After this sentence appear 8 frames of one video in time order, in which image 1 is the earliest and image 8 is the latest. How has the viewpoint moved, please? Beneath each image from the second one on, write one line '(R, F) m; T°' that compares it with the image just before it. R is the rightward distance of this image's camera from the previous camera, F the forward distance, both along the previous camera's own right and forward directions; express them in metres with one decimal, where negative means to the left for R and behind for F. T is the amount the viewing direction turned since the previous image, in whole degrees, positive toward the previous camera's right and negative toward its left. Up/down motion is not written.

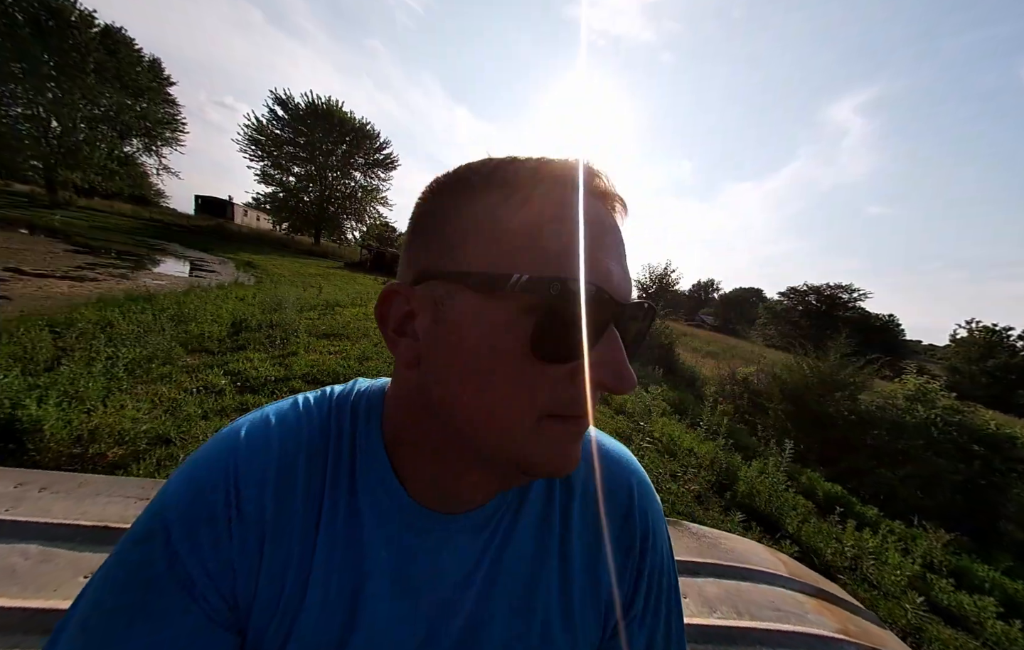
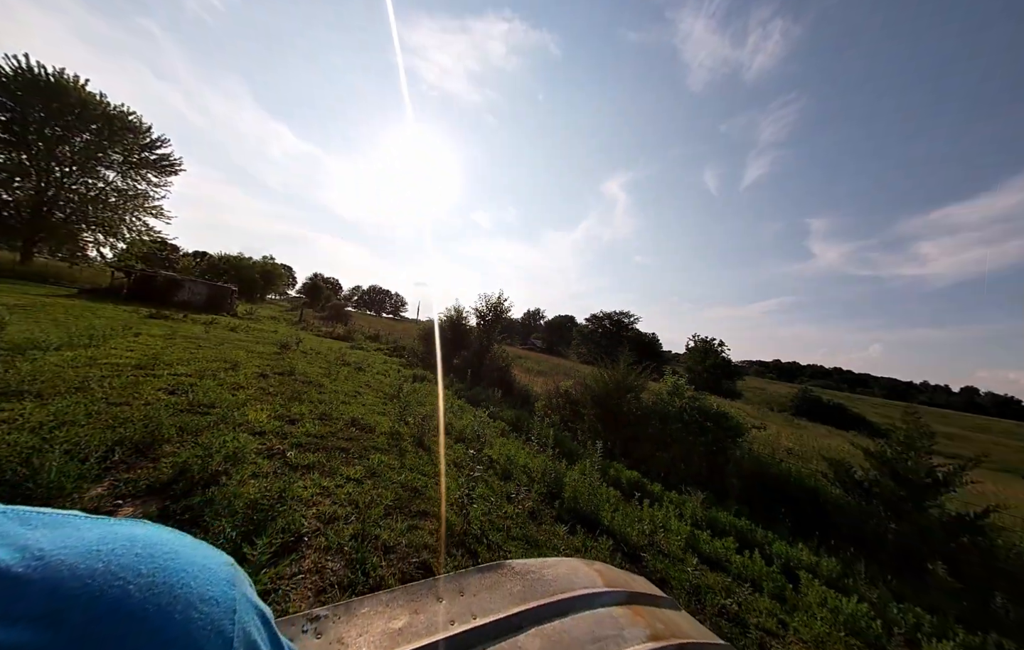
(-0.4, -0.2) m; +24°
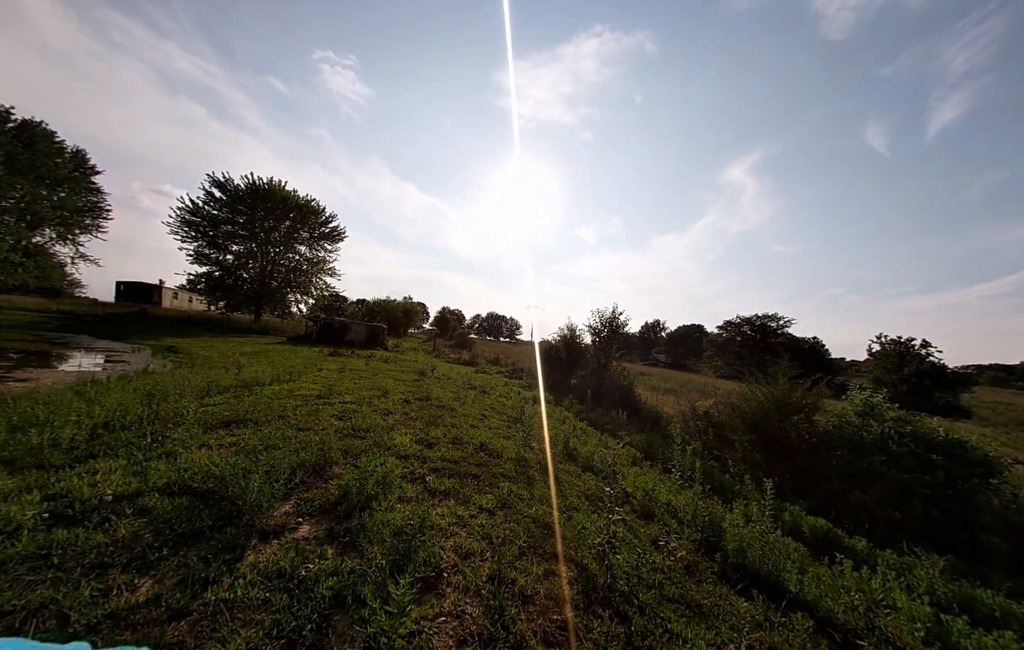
(0.0, +0.9) m; -18°
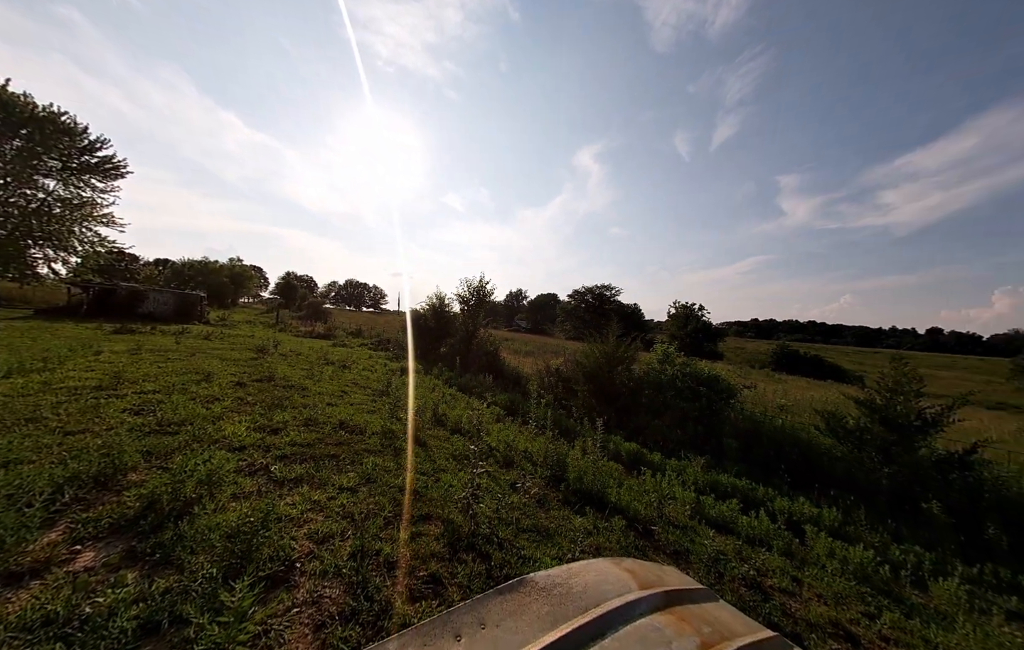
(-0.3, -0.2) m; +21°
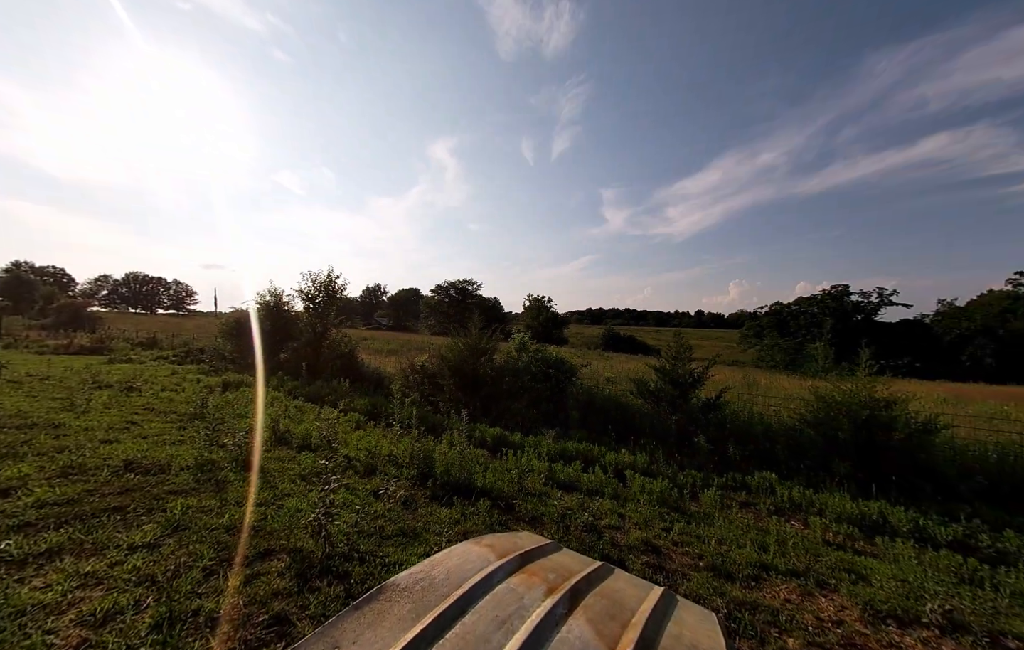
(+0.2, +0.2) m; +19°
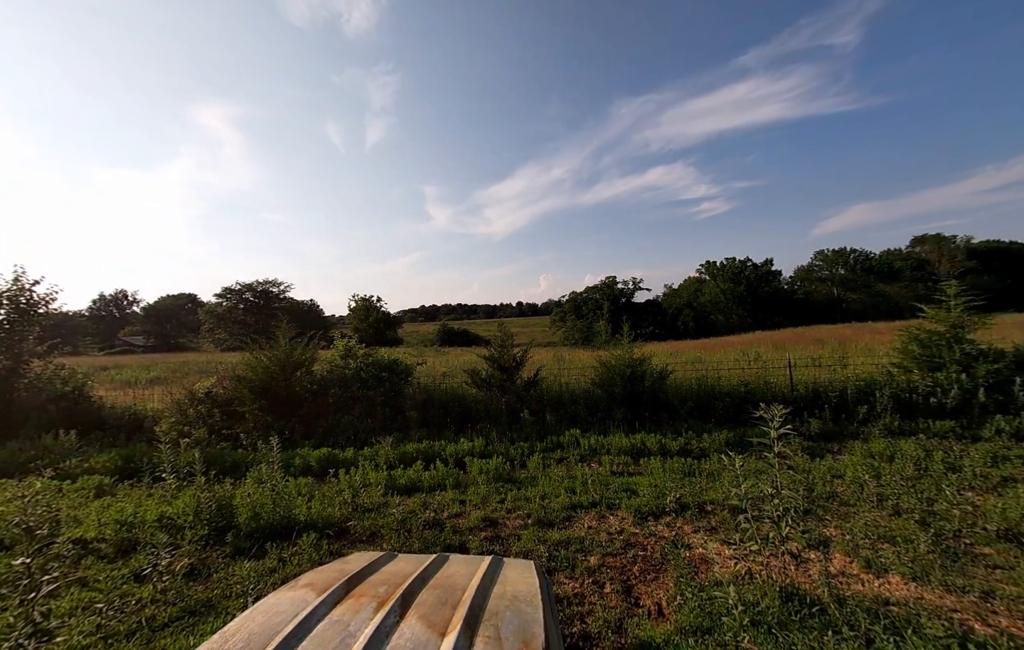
(+0.2, +0.1) m; +24°
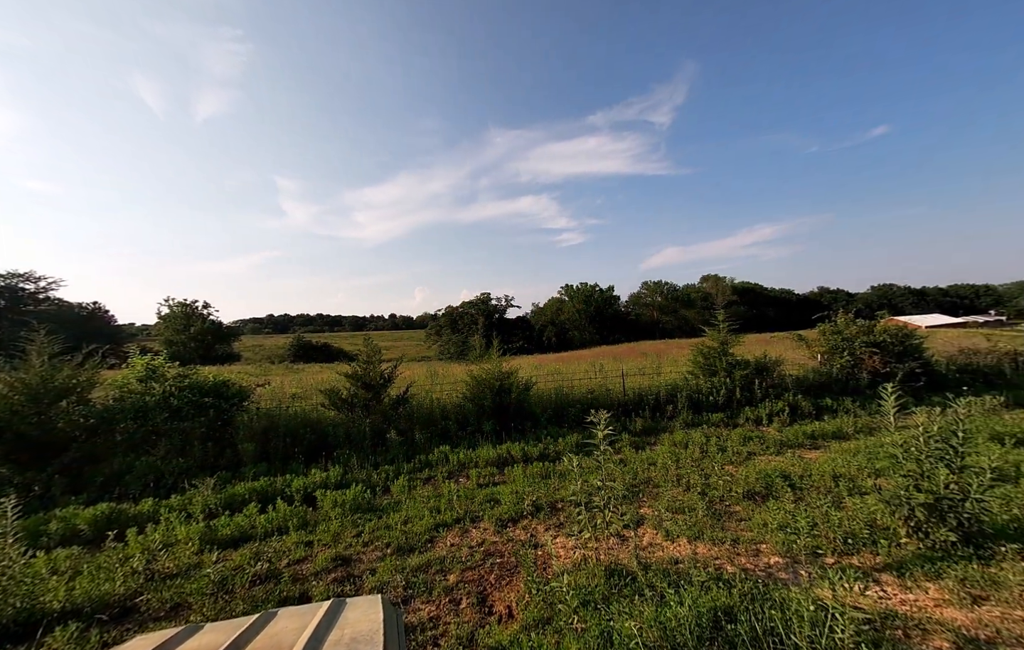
(+0.2, -0.1) m; +19°
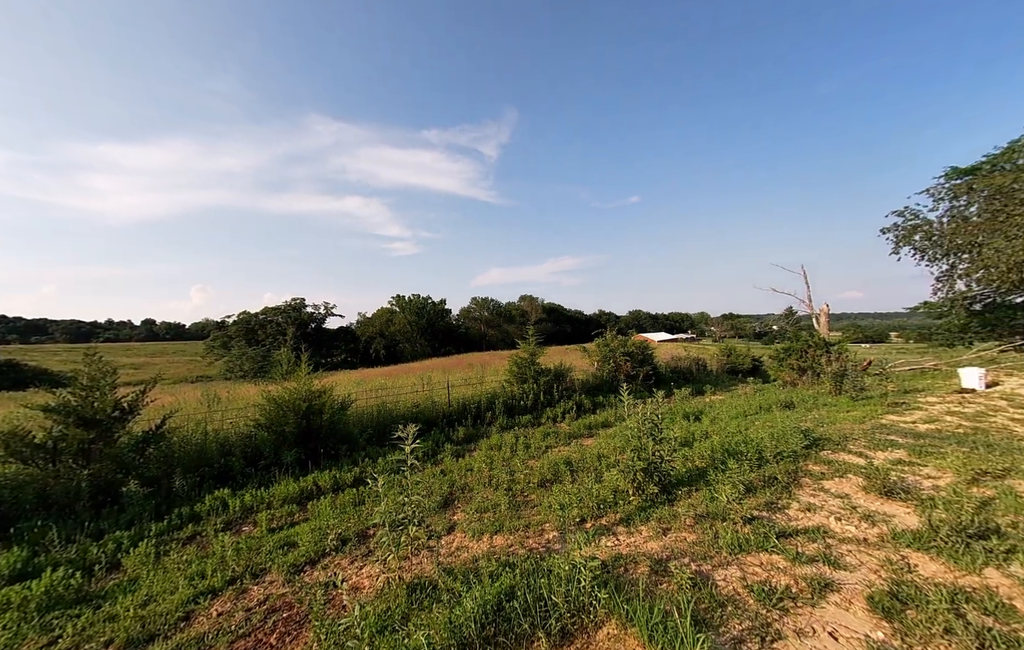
(0.0, +0.3) m; +27°
